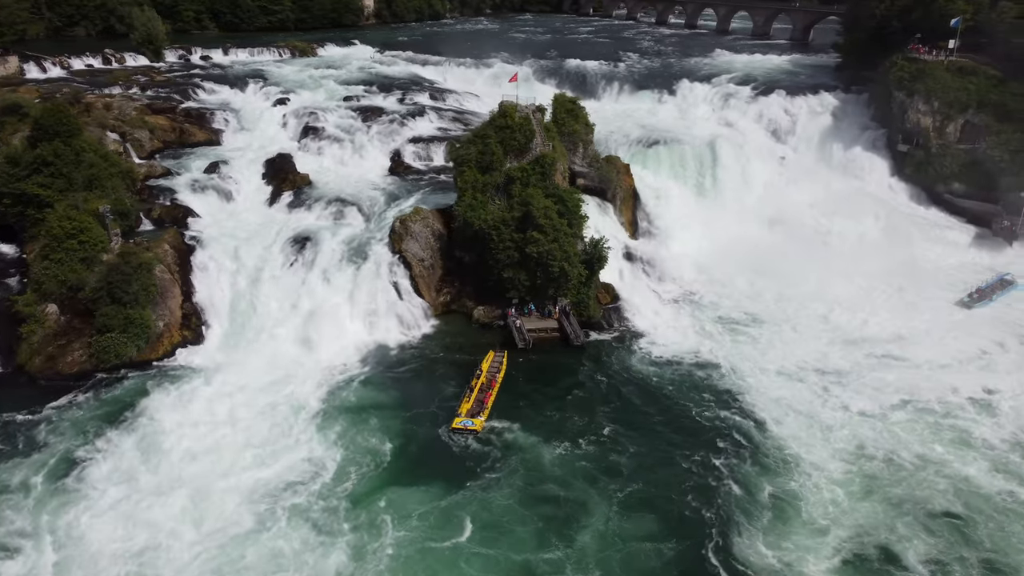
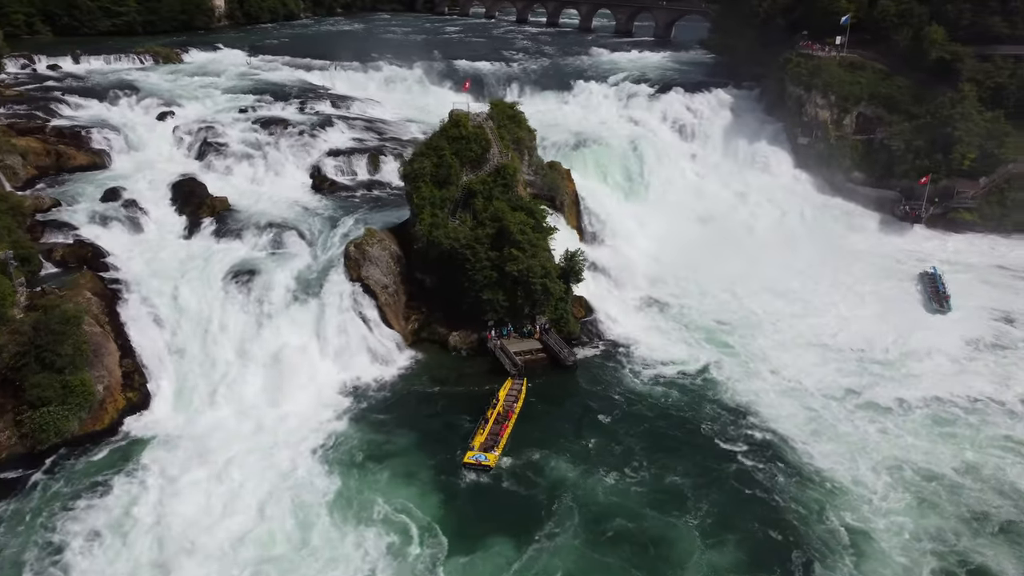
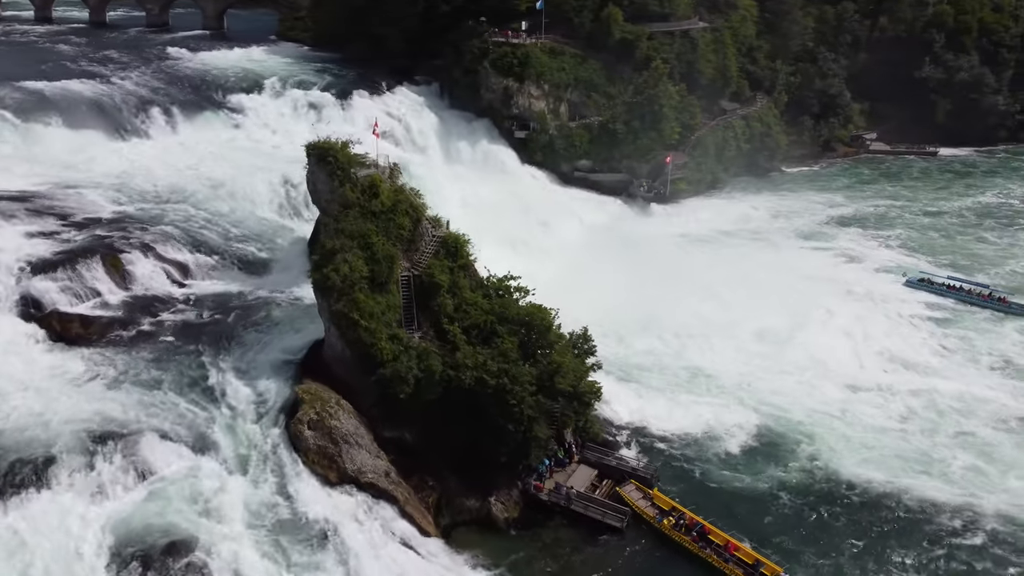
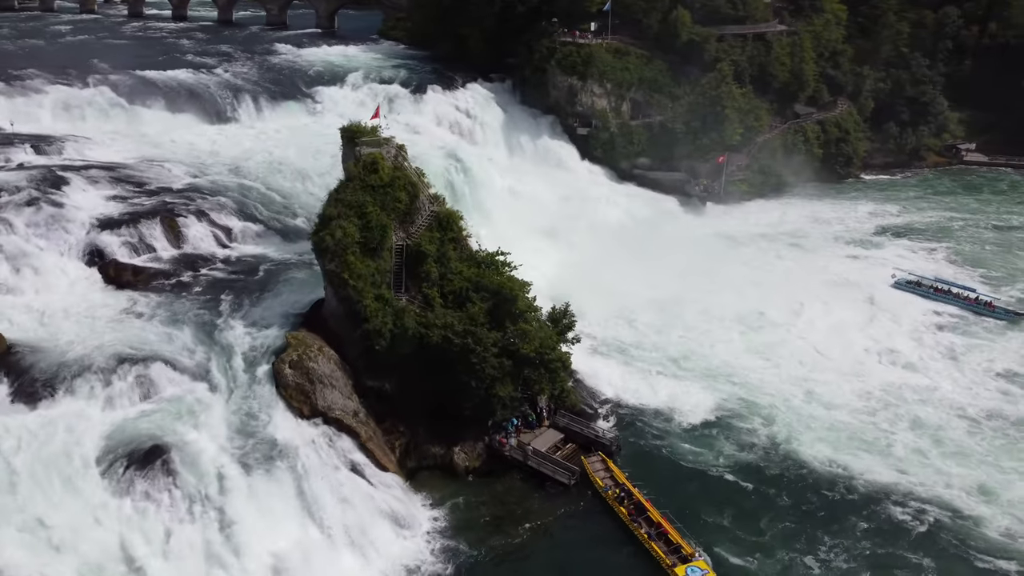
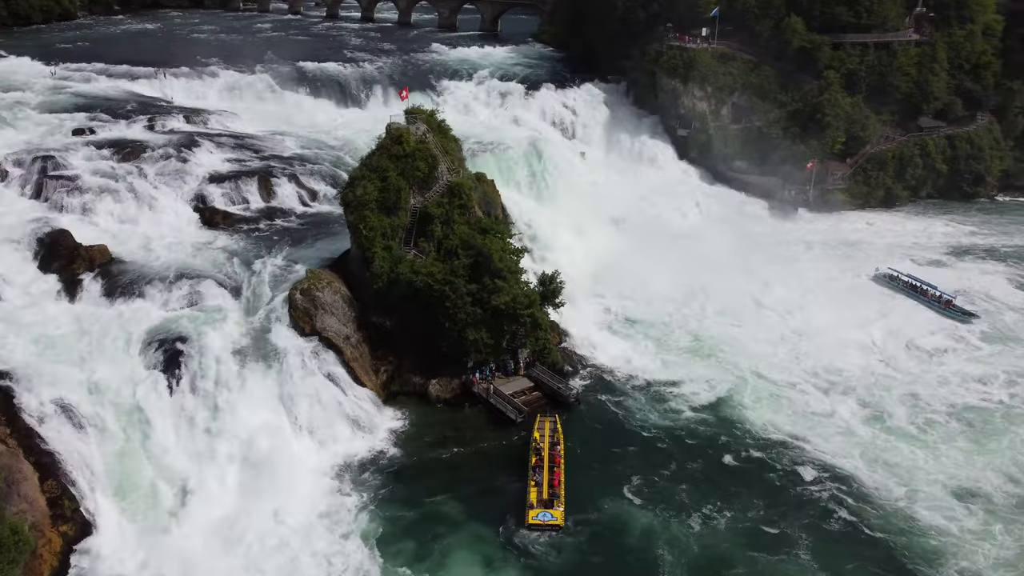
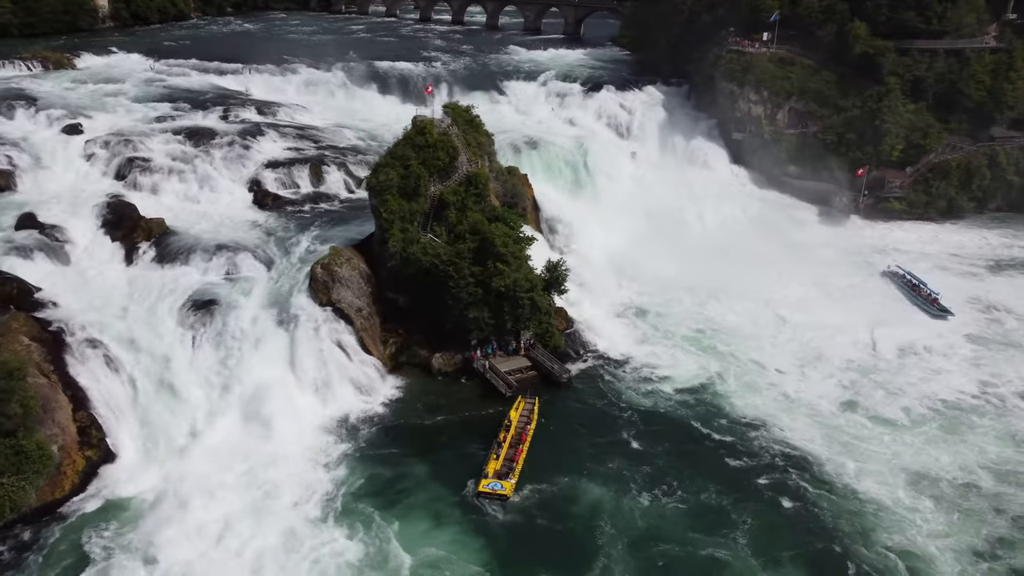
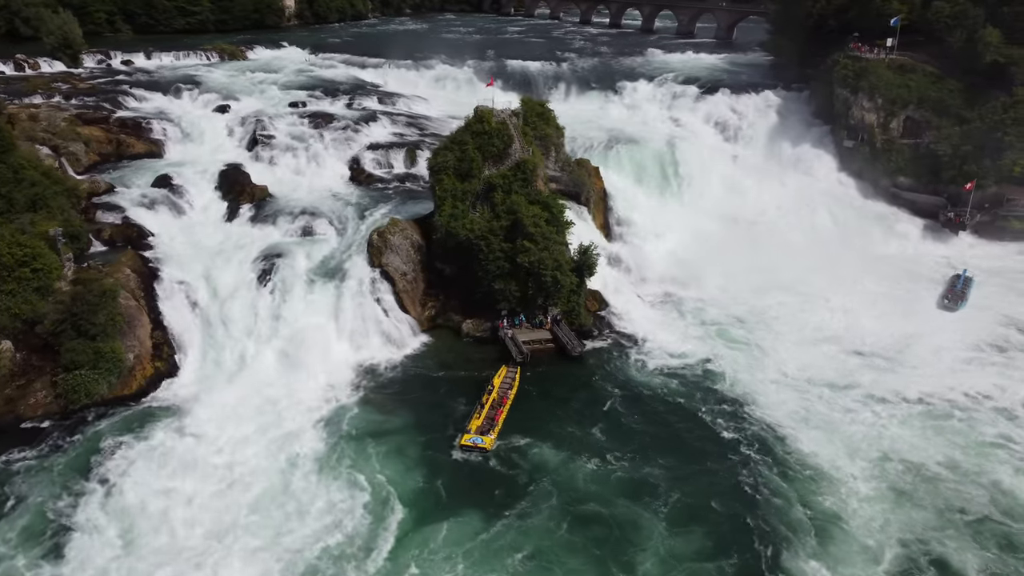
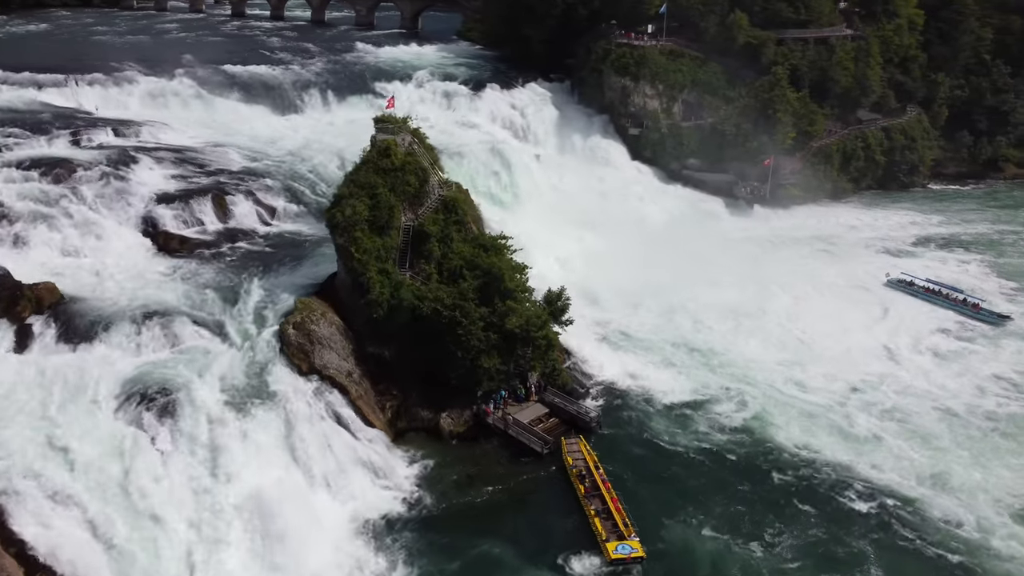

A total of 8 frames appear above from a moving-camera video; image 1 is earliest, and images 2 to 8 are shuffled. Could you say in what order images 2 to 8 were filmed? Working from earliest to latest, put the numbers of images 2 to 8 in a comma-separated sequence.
7, 2, 6, 5, 8, 4, 3
